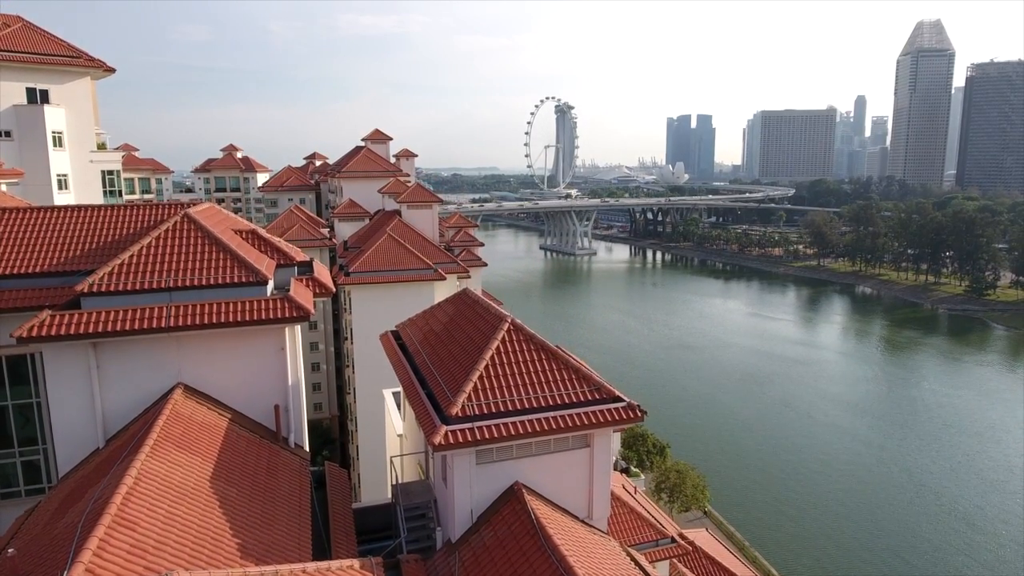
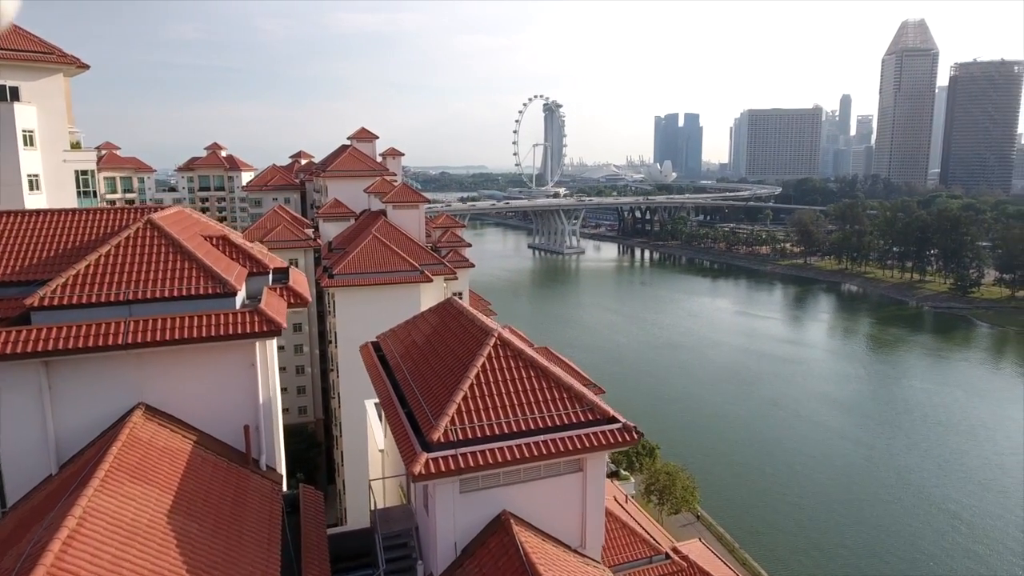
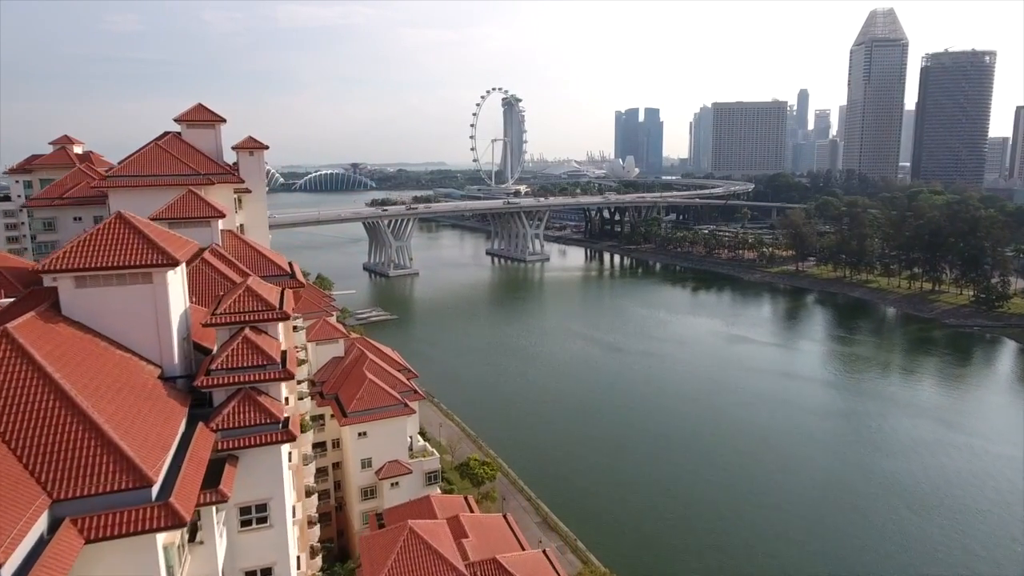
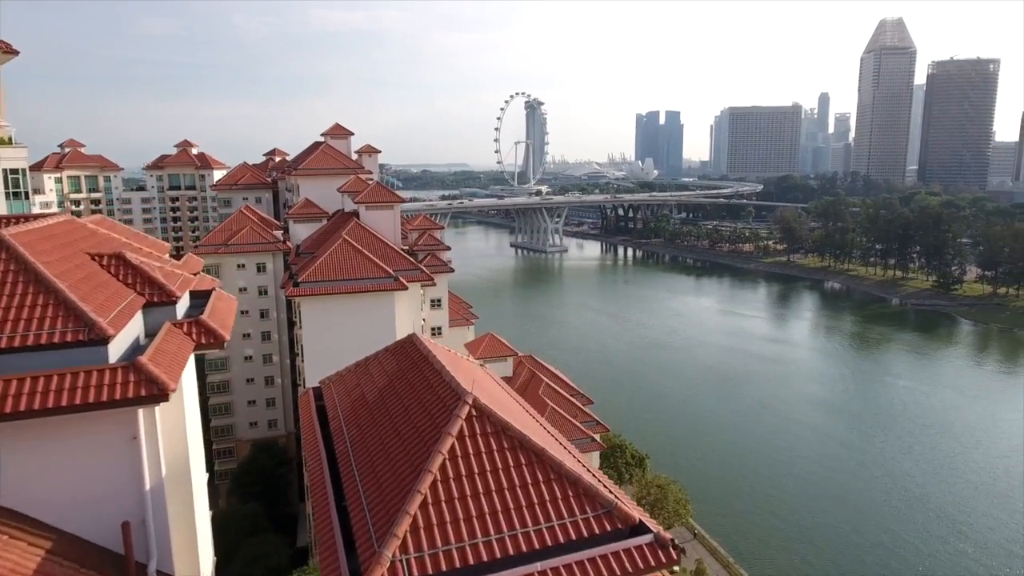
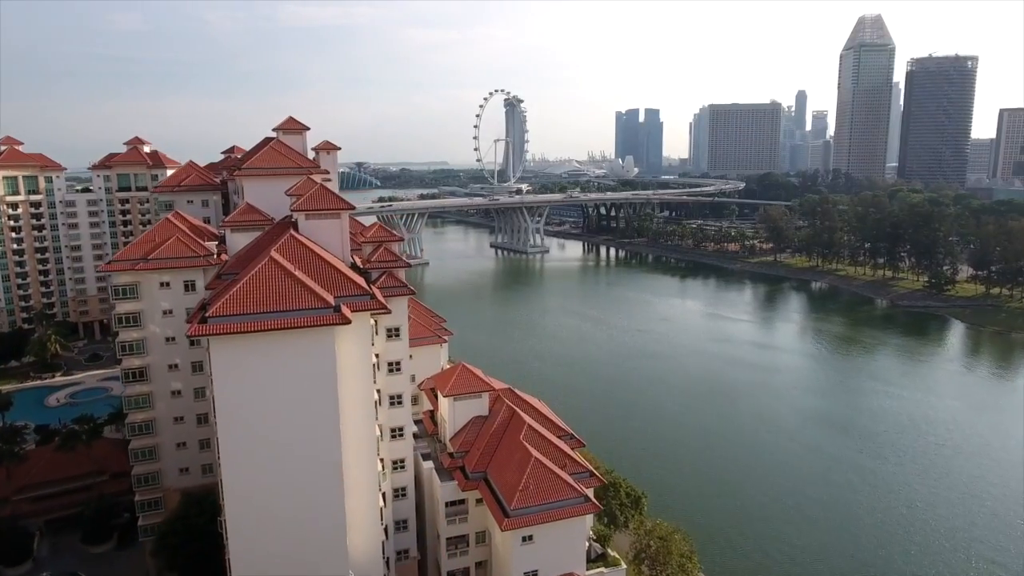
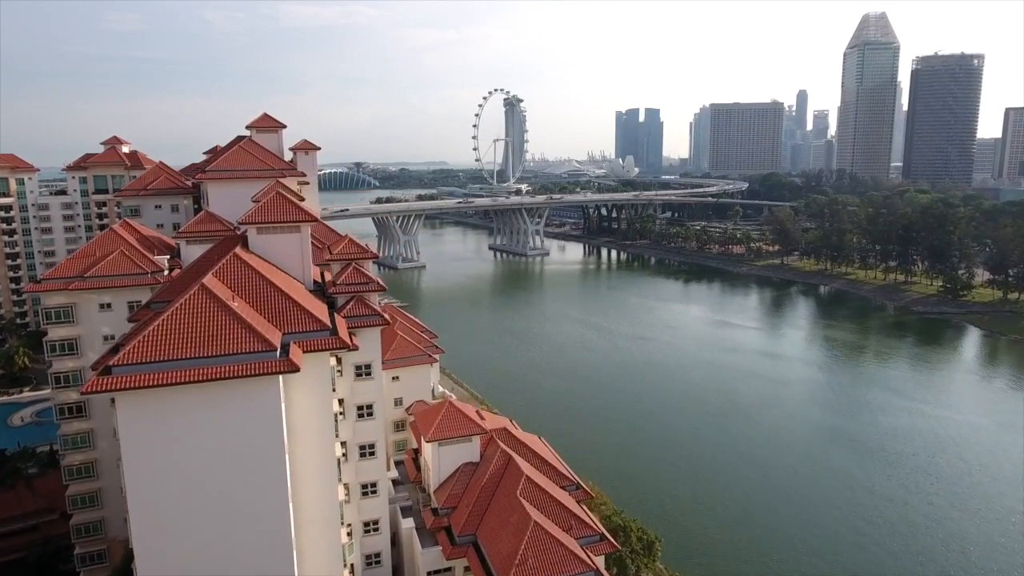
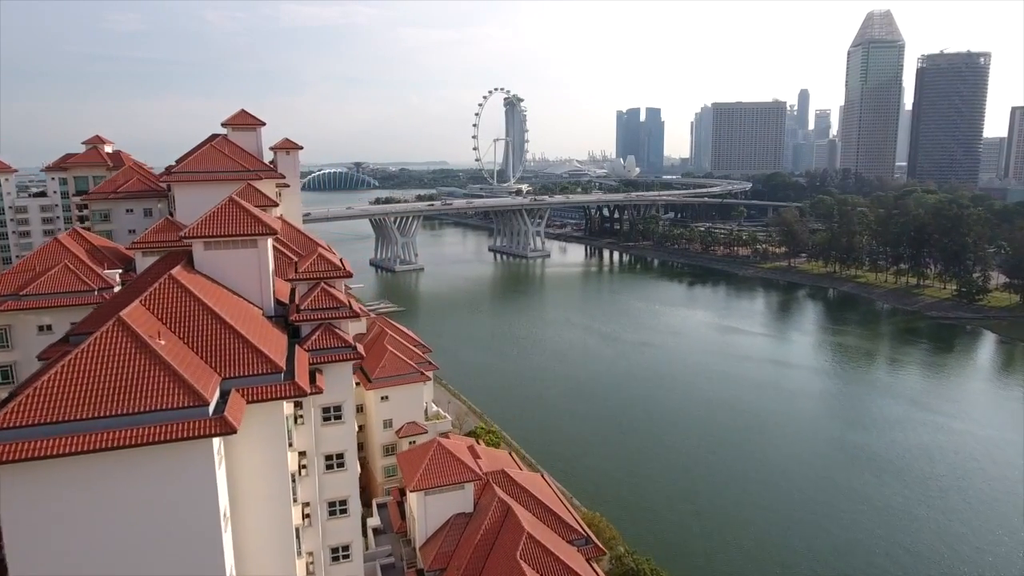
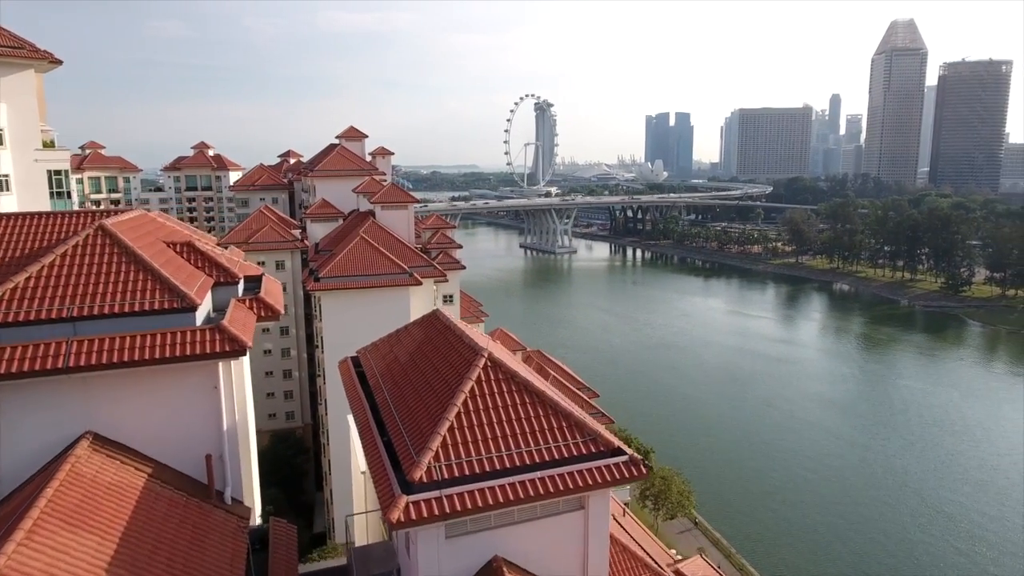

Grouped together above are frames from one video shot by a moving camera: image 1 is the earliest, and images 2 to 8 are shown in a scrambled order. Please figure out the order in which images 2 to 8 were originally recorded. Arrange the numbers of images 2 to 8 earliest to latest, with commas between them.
2, 8, 4, 5, 6, 7, 3
